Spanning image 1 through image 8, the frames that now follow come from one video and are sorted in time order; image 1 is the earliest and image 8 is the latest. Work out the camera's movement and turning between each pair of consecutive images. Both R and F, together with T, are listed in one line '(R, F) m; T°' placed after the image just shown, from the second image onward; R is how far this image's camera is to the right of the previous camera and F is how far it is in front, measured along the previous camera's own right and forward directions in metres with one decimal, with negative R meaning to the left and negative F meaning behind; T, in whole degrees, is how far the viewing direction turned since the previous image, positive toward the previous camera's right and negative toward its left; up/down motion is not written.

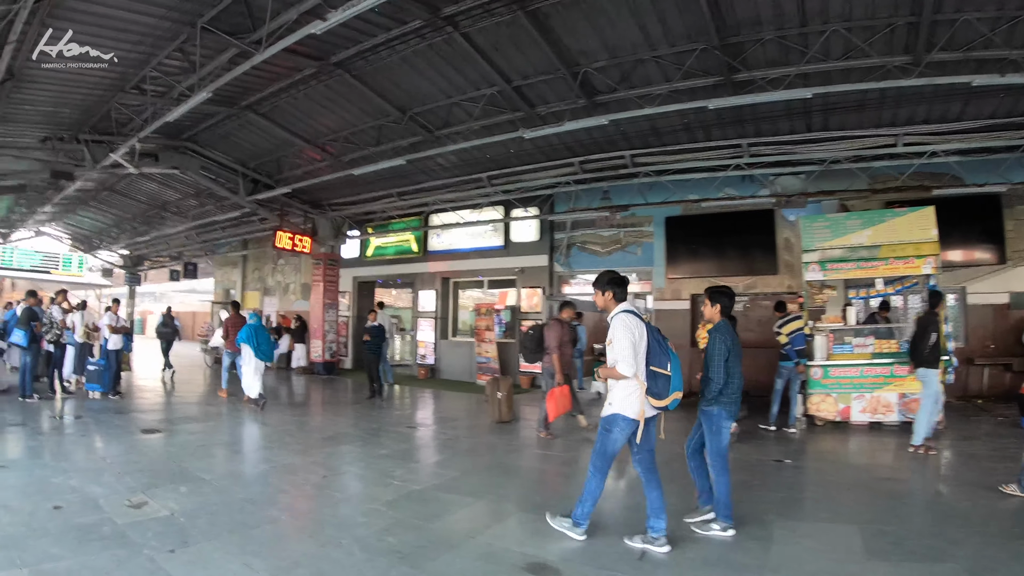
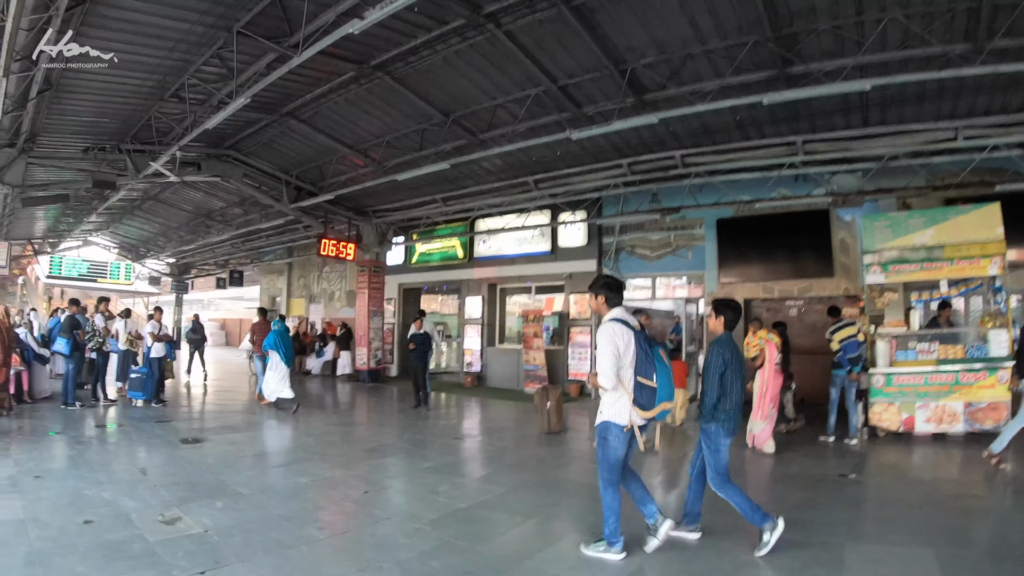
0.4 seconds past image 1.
(-0.1, +0.3) m; -4°
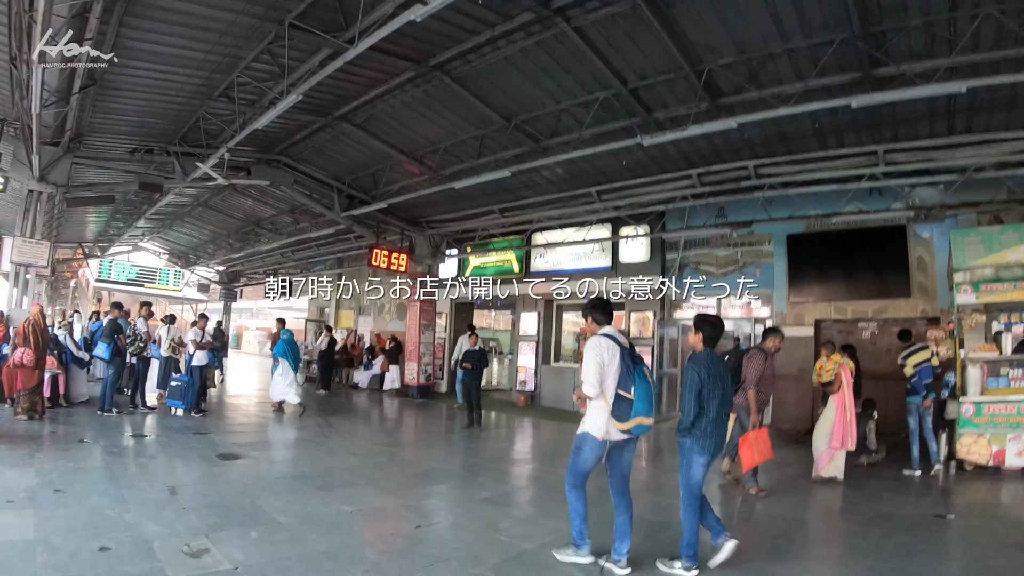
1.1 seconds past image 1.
(-0.2, +0.5) m; -4°
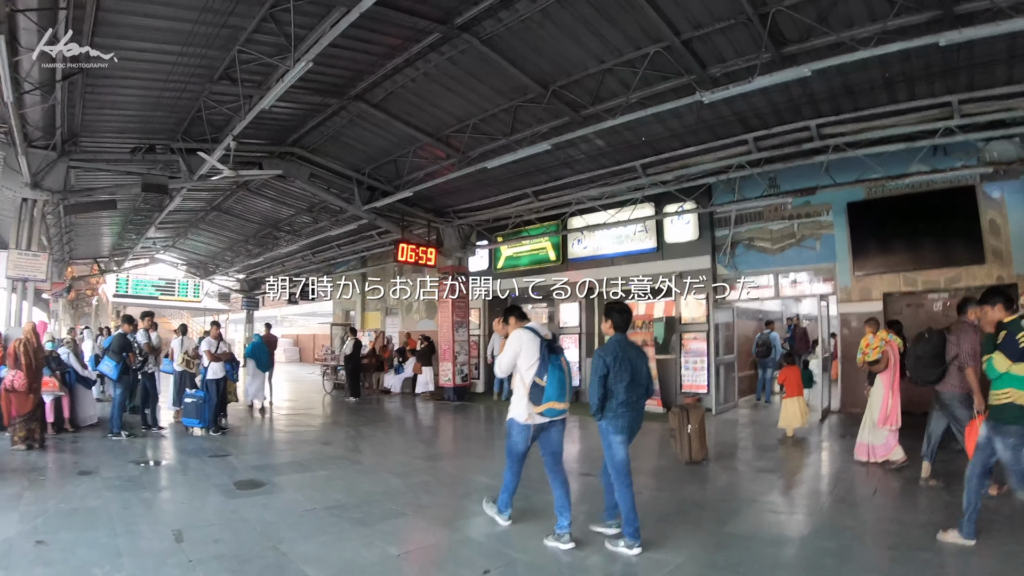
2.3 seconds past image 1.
(-0.3, +0.9) m; -2°
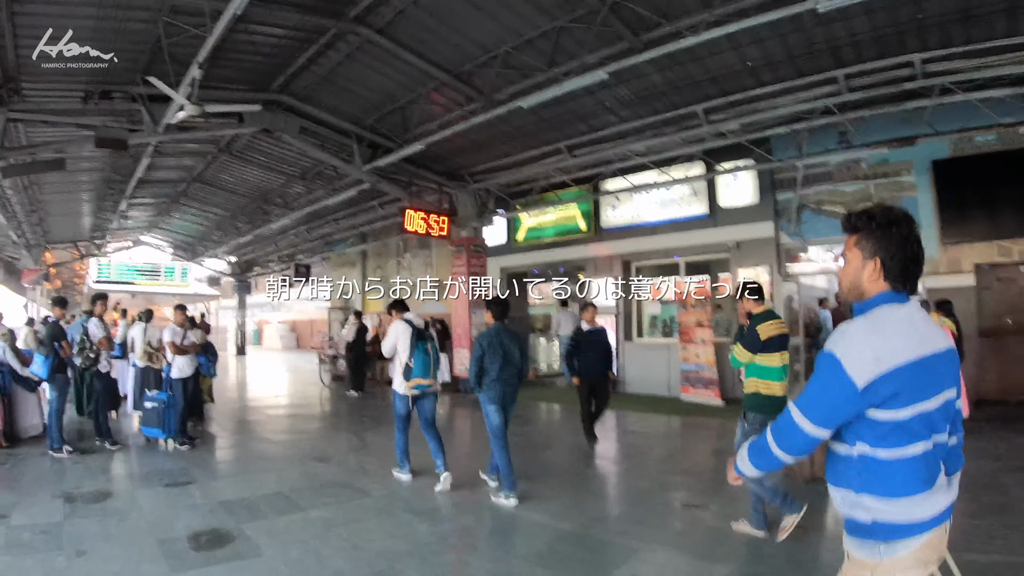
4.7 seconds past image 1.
(-0.4, +1.5) m; 0°
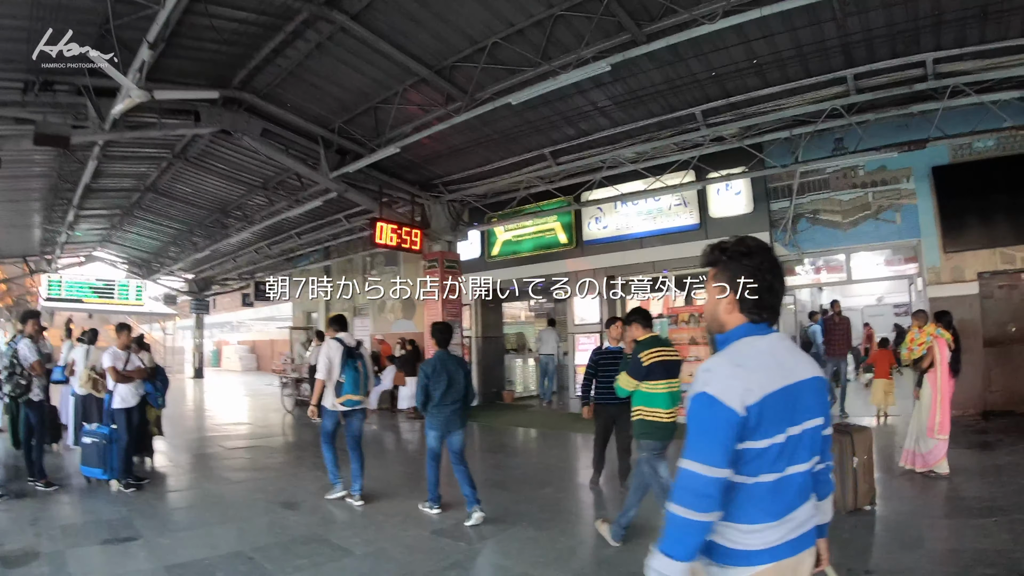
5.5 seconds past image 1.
(-0.2, +0.6) m; +3°
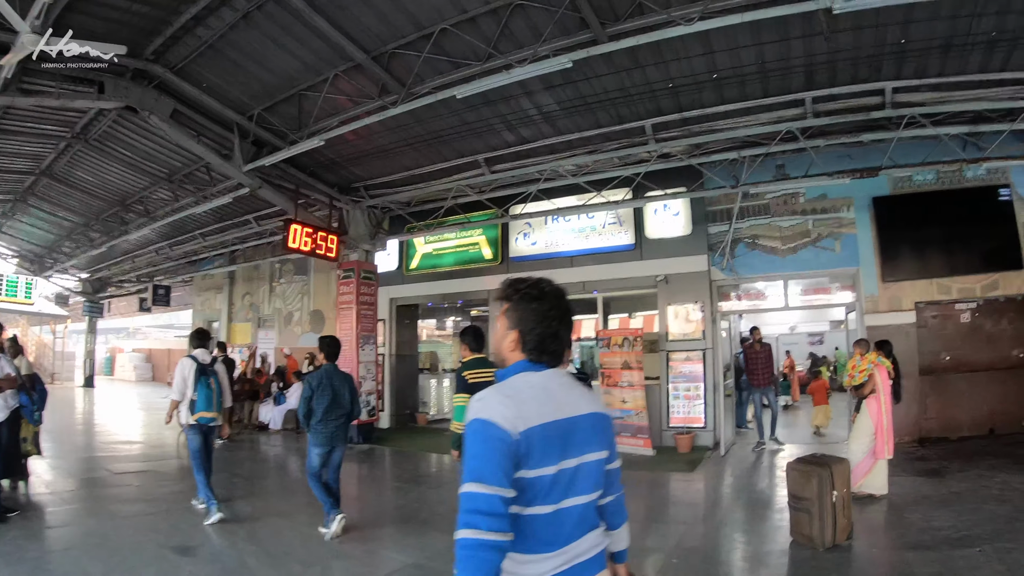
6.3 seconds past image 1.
(-0.2, +0.5) m; +7°
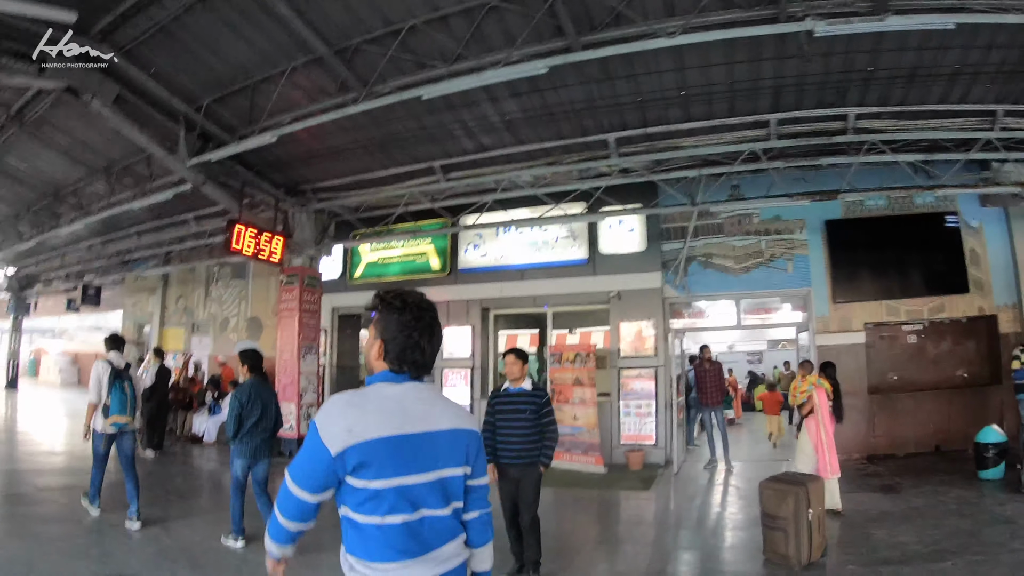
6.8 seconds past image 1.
(-0.3, +0.2) m; +5°
